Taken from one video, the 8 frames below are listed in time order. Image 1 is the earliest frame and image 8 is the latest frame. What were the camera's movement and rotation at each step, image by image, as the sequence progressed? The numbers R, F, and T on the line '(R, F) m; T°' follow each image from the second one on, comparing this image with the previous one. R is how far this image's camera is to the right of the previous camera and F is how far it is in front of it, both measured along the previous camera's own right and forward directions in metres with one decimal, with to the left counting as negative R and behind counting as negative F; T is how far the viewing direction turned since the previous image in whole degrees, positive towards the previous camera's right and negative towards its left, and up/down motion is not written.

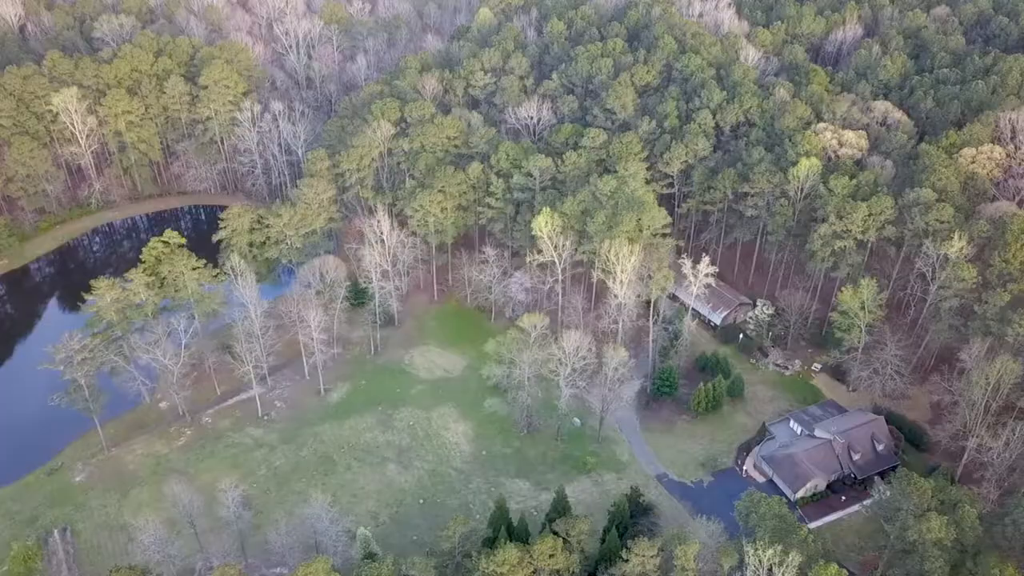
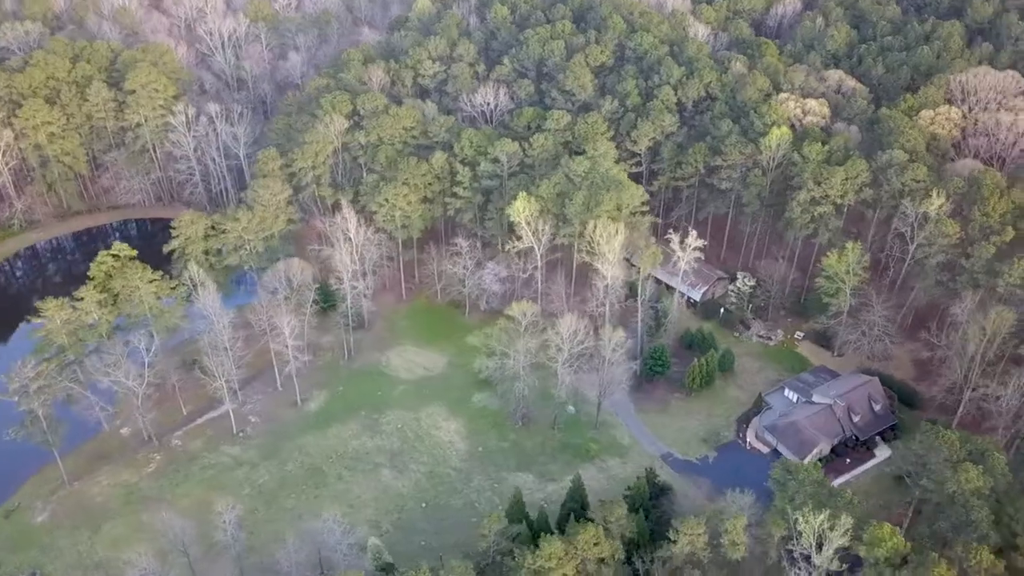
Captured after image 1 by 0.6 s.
(-4.0, +2.3) m; +6°
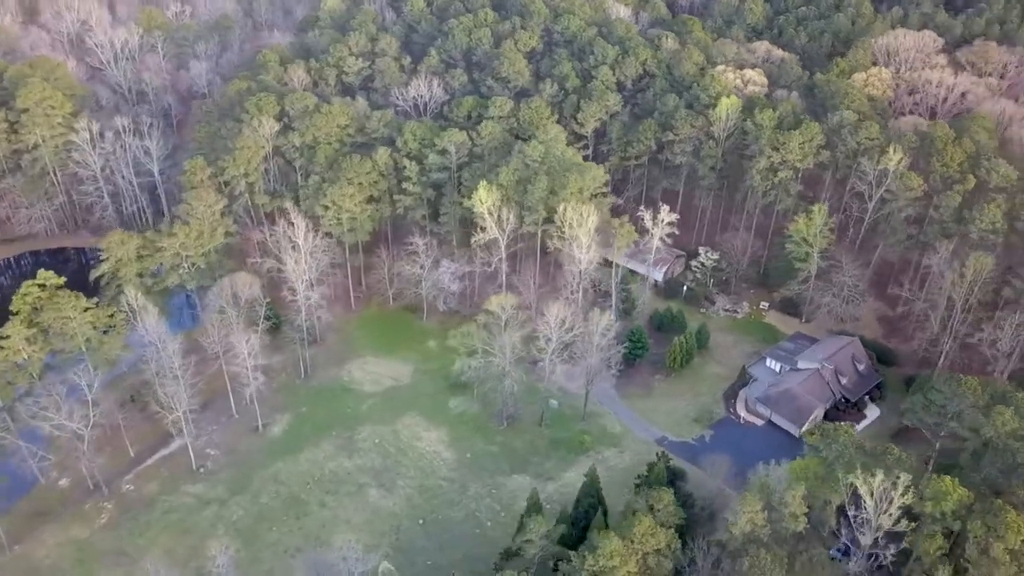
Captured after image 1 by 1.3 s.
(-4.6, +2.9) m; +7°
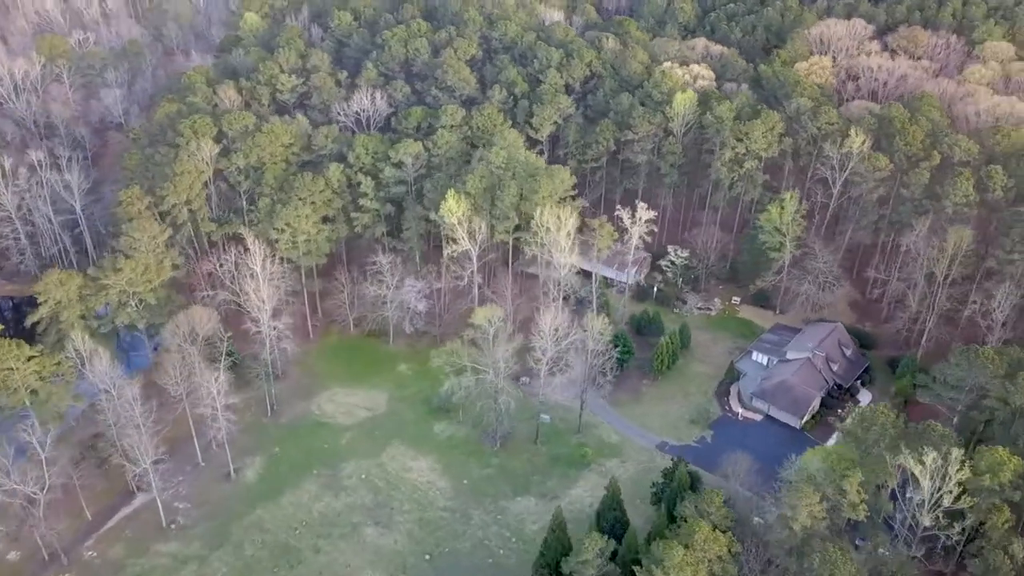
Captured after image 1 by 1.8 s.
(-4.1, +2.6) m; +6°
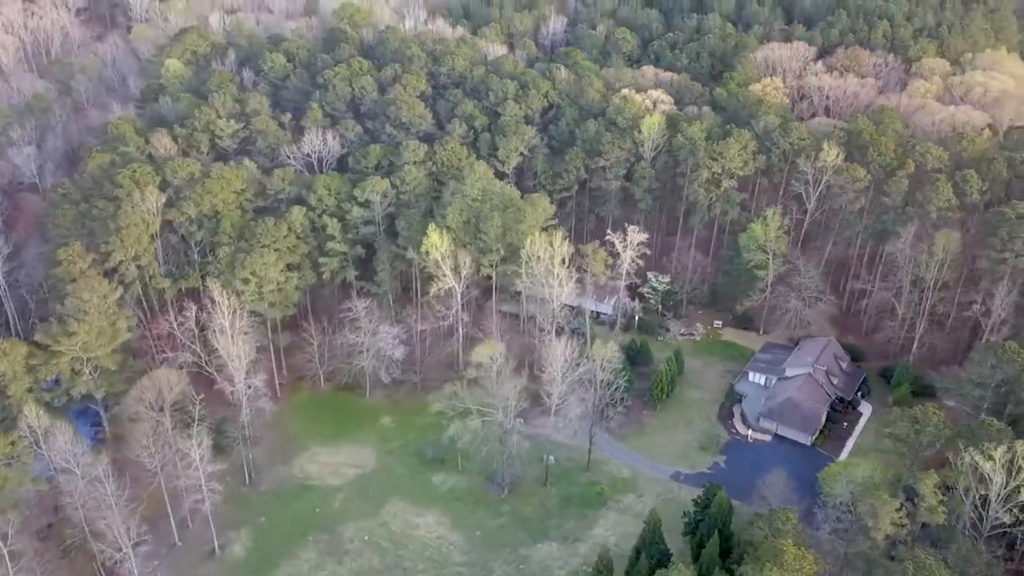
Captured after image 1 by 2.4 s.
(-4.5, +2.8) m; +6°
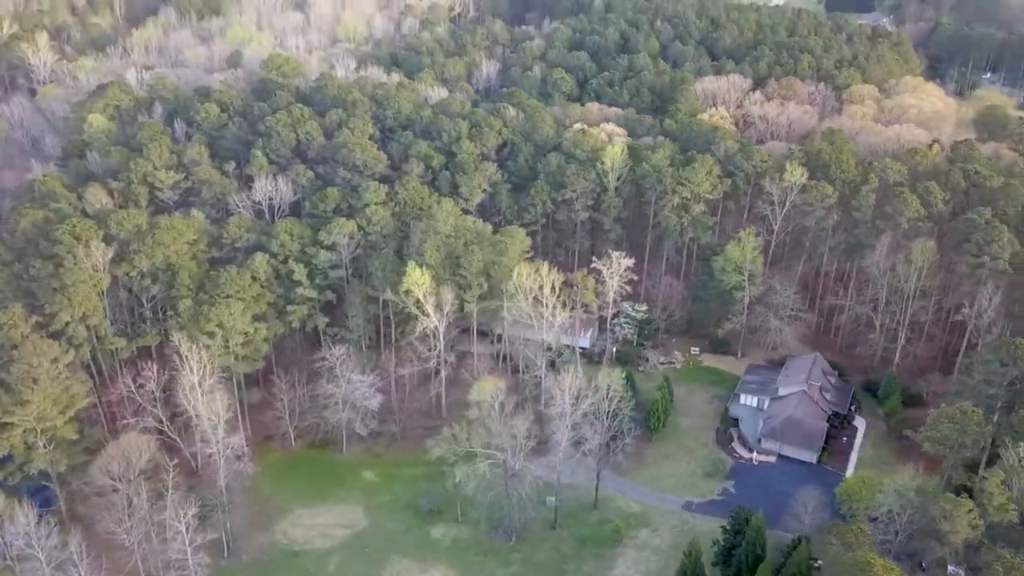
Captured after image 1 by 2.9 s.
(-4.2, +2.2) m; +7°
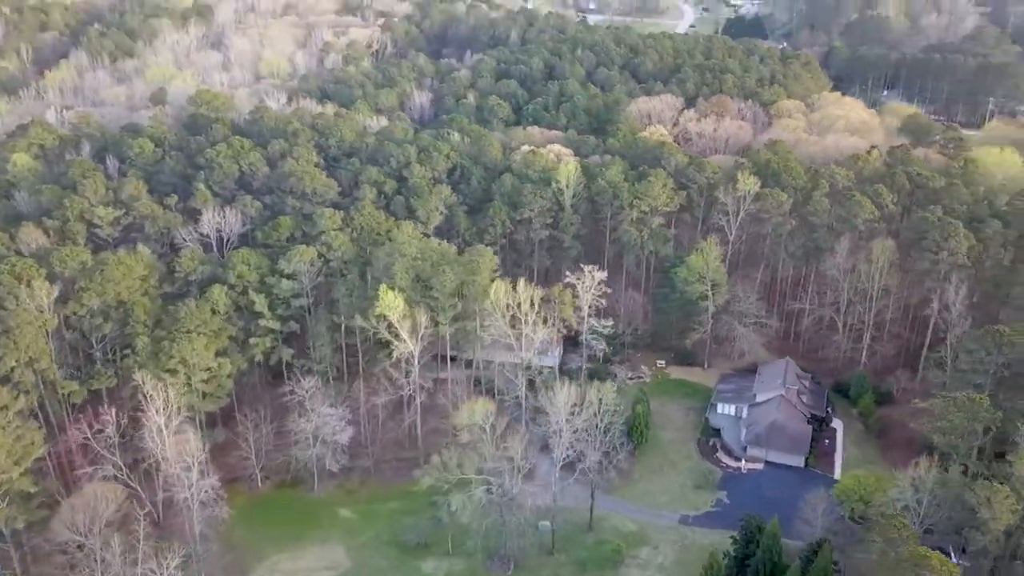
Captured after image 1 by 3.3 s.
(-3.1, +1.2) m; +6°
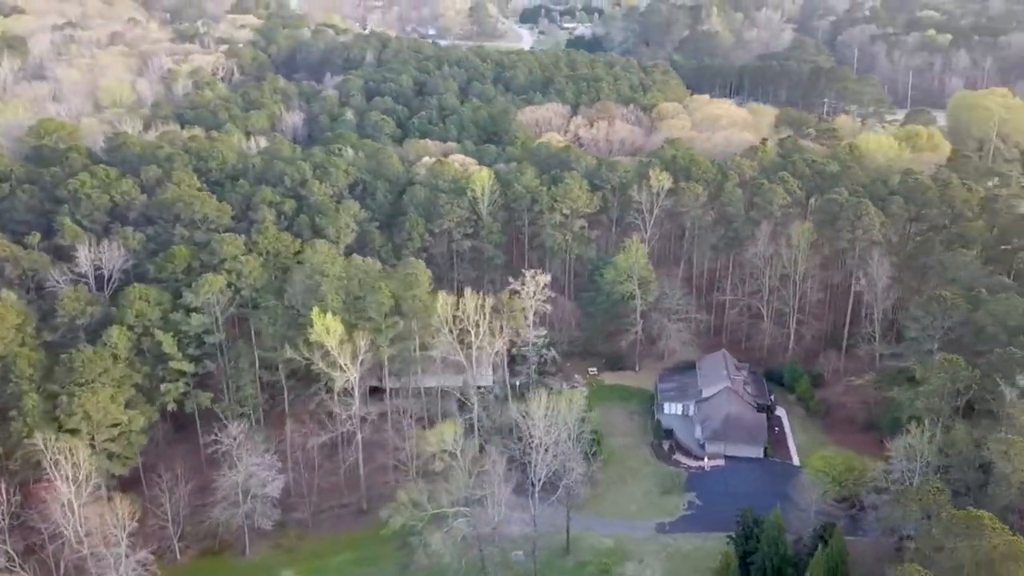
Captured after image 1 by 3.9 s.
(-4.3, +3.9) m; +10°
